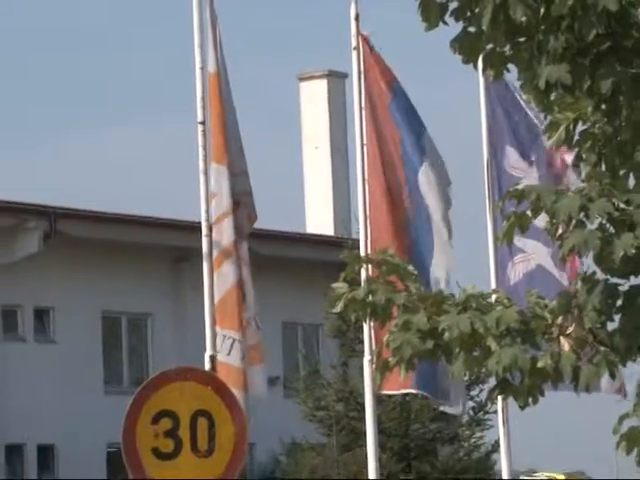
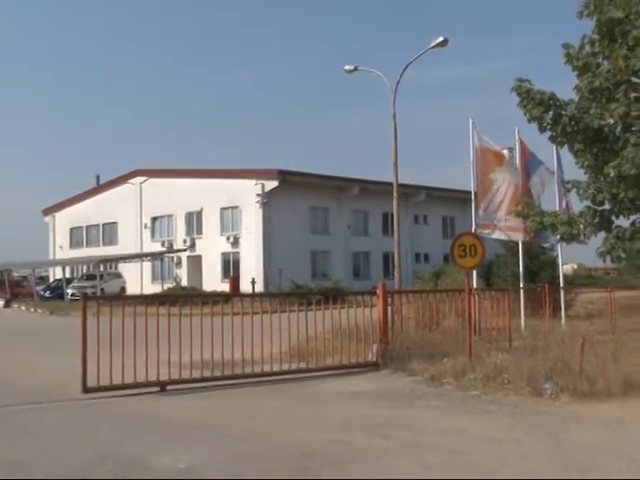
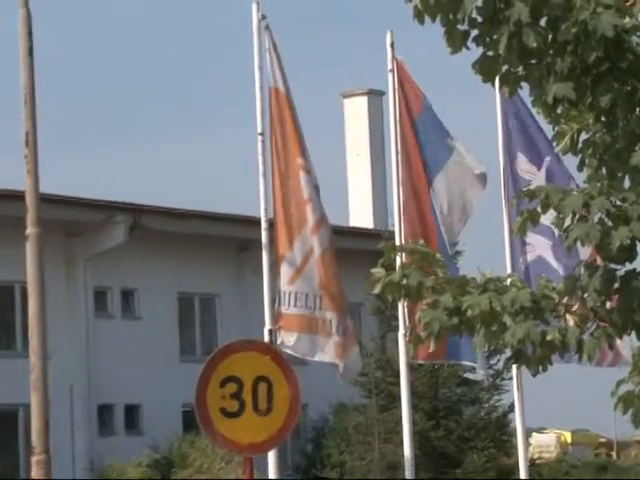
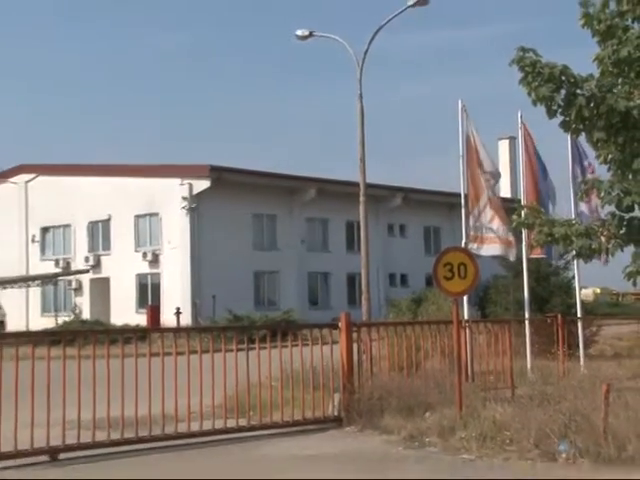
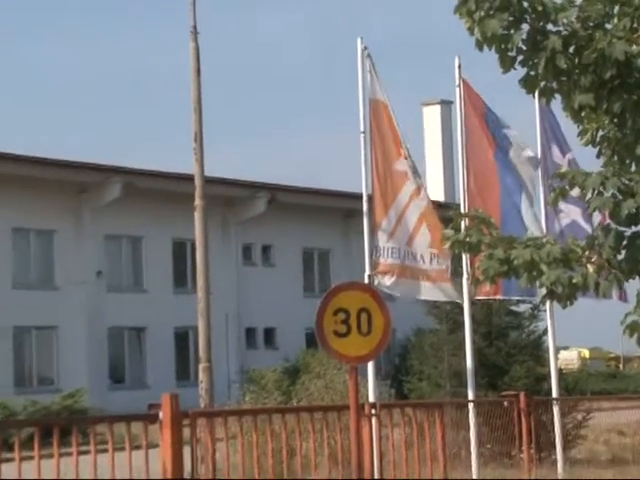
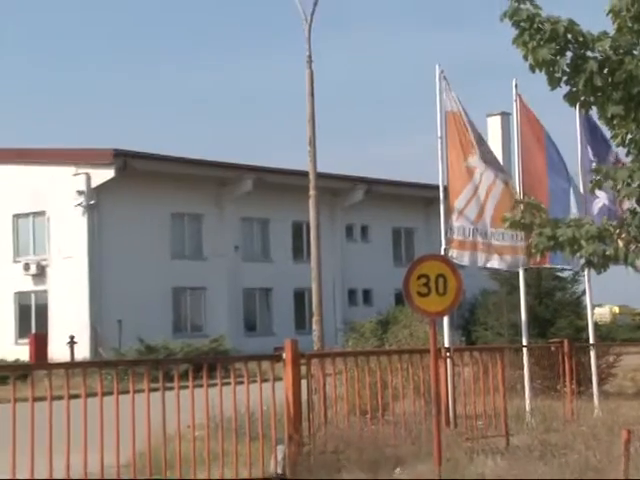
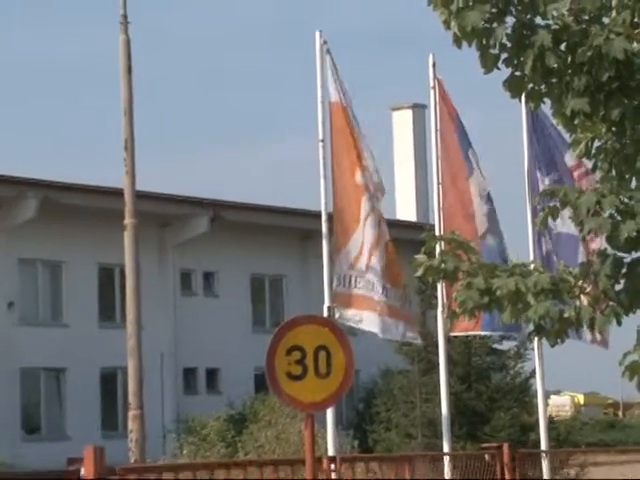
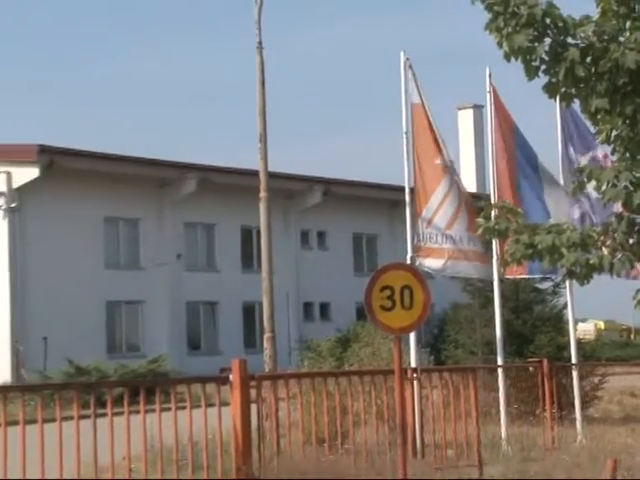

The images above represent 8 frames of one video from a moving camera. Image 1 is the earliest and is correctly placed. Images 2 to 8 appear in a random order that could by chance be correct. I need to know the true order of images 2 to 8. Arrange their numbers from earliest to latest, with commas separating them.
3, 7, 5, 8, 6, 4, 2
